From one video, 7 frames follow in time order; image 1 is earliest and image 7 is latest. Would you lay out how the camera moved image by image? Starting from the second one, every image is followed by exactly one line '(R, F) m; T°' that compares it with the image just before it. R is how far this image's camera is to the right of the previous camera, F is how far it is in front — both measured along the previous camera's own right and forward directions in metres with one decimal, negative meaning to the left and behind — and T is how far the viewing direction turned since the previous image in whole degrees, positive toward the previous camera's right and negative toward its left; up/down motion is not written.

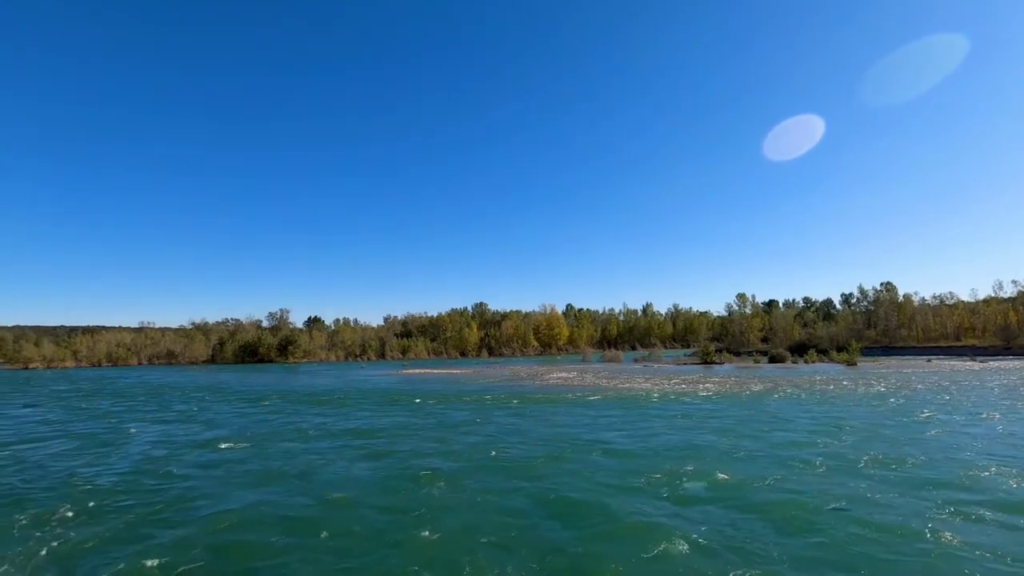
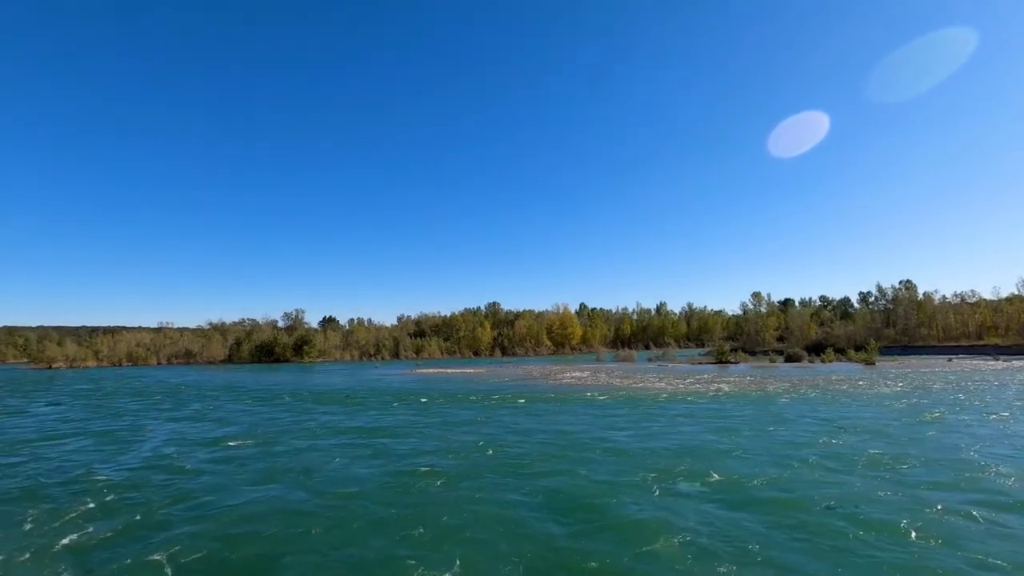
(-1.9, +0.5) m; -1°
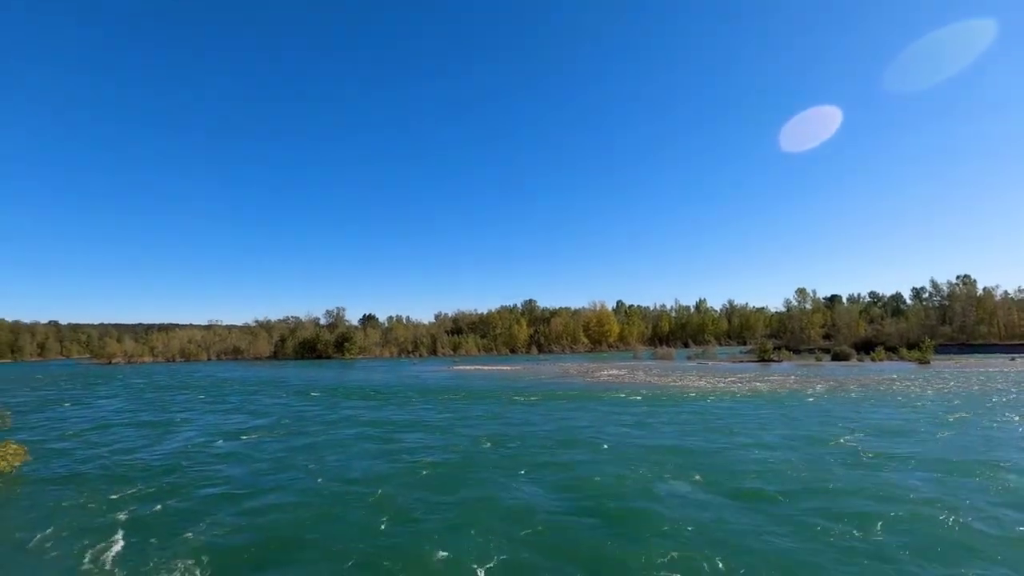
(+1.0, -0.4) m; -4°
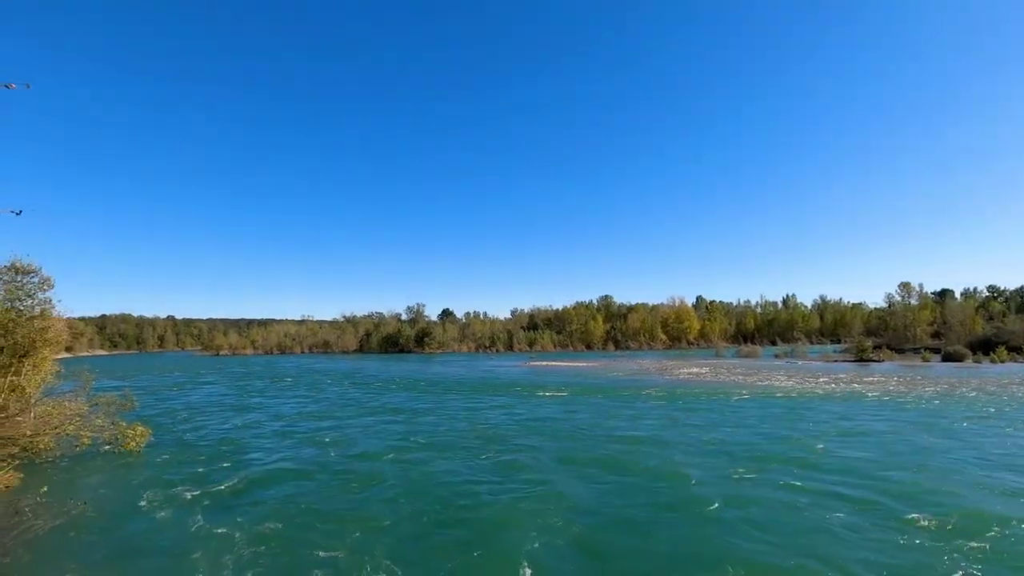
(+1.4, -0.7) m; -8°
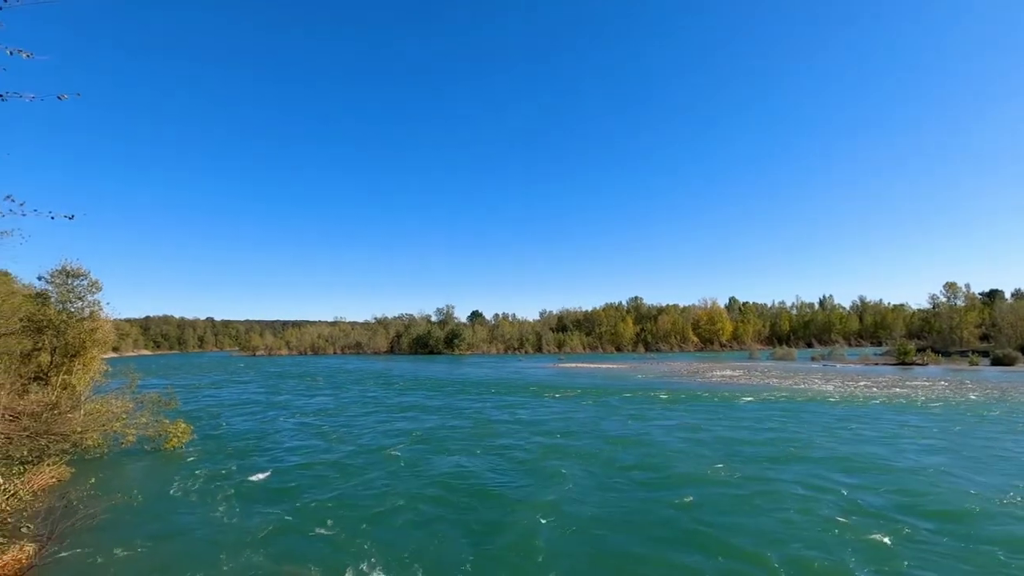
(-0.2, +0.1) m; -3°
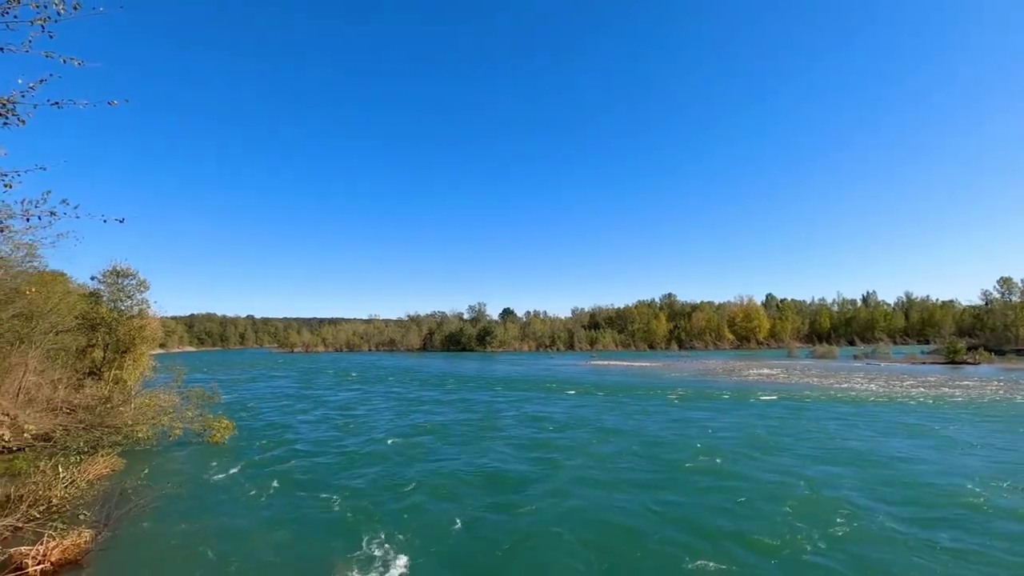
(+0.1, -0.1) m; -3°
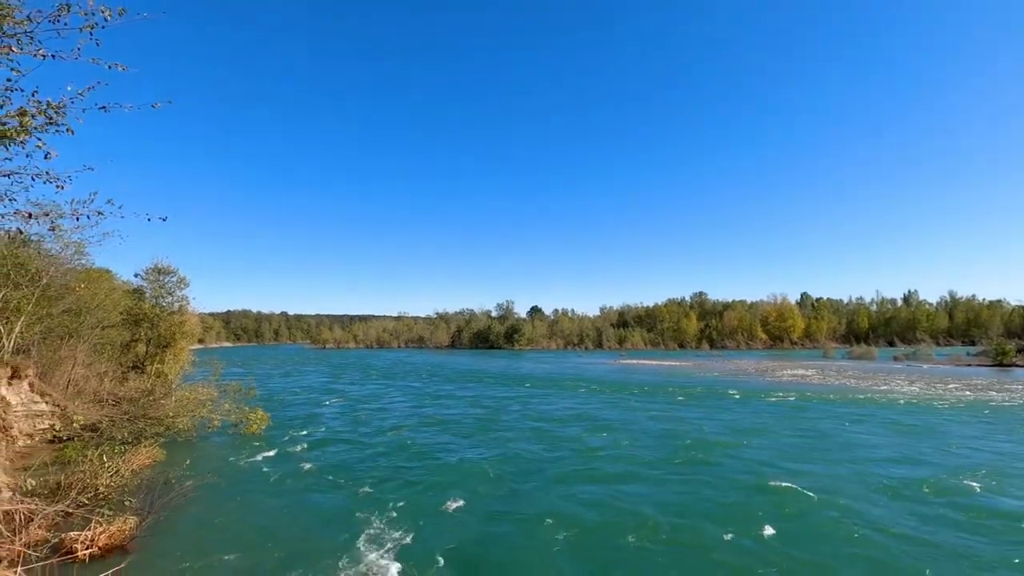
(0.0, 0.0) m; -3°
